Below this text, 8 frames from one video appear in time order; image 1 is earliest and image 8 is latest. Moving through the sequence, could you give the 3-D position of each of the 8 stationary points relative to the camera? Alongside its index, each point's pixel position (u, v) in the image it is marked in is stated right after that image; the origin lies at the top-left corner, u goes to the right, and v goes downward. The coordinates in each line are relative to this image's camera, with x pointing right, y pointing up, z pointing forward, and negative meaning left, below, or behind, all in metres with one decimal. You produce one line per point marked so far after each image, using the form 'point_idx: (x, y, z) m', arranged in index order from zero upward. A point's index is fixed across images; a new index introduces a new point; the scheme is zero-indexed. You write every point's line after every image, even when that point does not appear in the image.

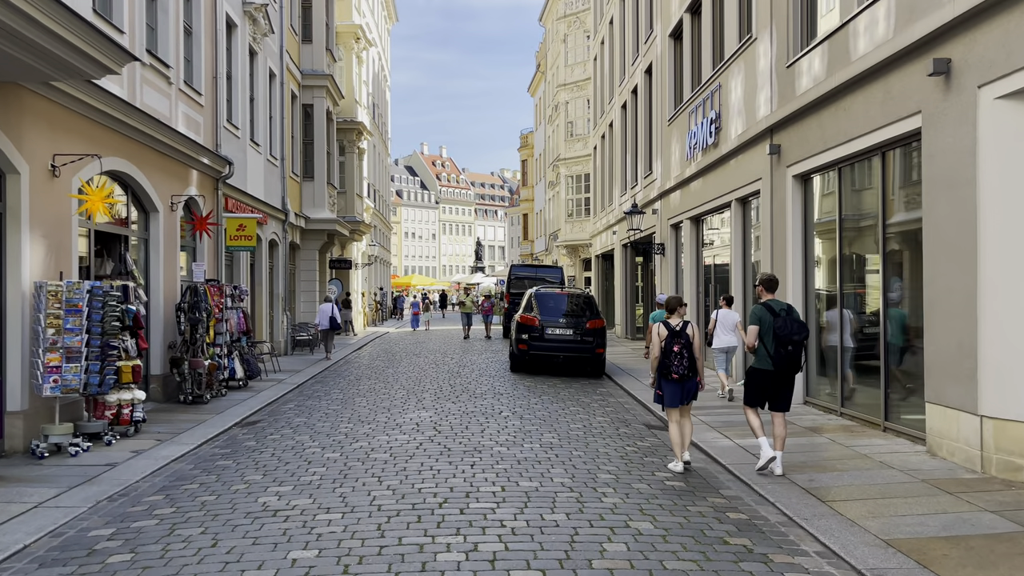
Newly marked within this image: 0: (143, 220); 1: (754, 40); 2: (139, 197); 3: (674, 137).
0: (-5.7, +1.1, +12.6) m
1: (+4.0, +4.1, +13.5) m
2: (-5.6, +1.4, +12.3) m
3: (+3.9, +3.6, +19.7) m
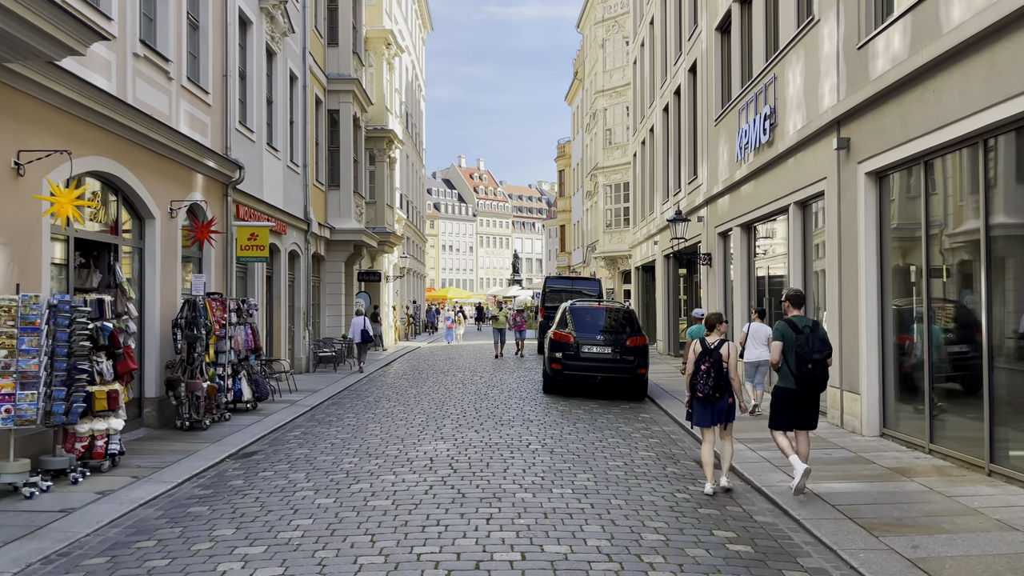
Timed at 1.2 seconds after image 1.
0: (-5.3, +0.9, +11.5) m
1: (+4.4, +3.9, +12.0) m
2: (-5.2, +1.2, +11.2) m
3: (+4.7, +3.3, +18.2) m
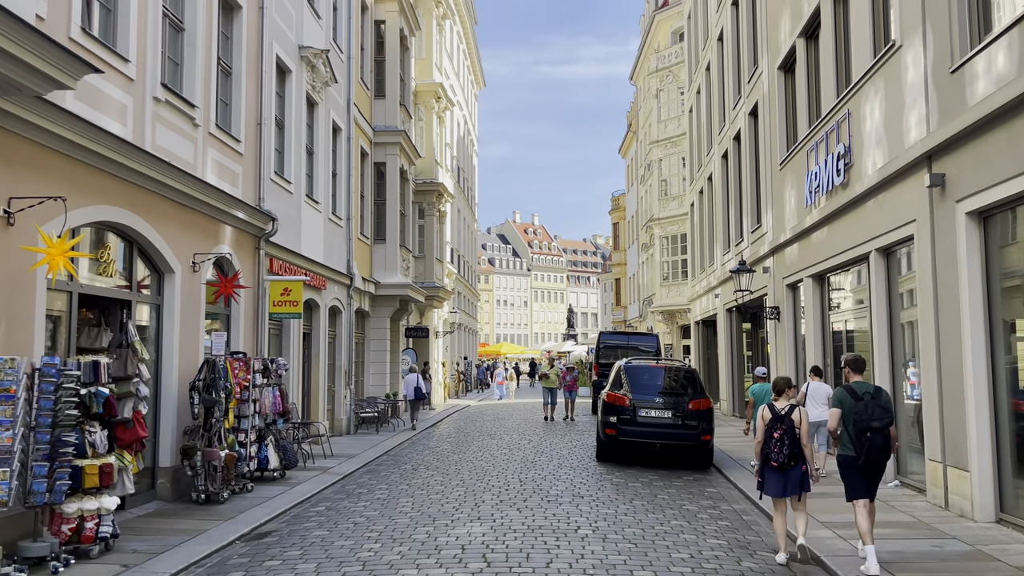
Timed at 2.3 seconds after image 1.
0: (-4.7, +0.1, +10.7) m
1: (+5.1, +3.1, +10.7) m
2: (-4.7, +0.4, +10.4) m
3: (+5.7, +2.2, +16.9) m
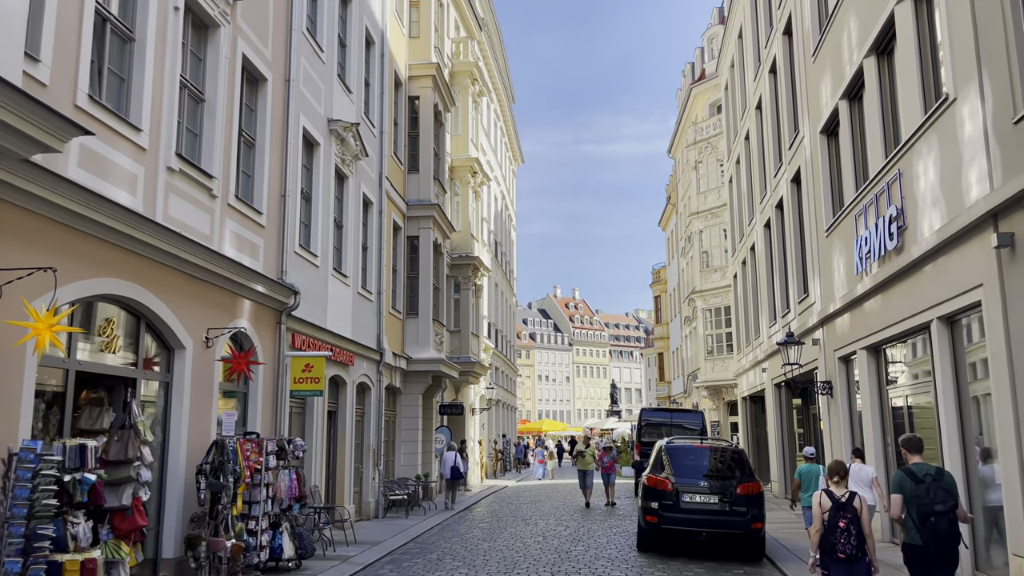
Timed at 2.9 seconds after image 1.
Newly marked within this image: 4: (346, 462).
0: (-4.3, -0.9, +10.2) m
1: (+5.4, +2.3, +10.0) m
2: (-4.3, -0.5, +10.0) m
3: (+6.3, +0.7, +16.0) m
4: (-3.4, -3.6, +17.0) m
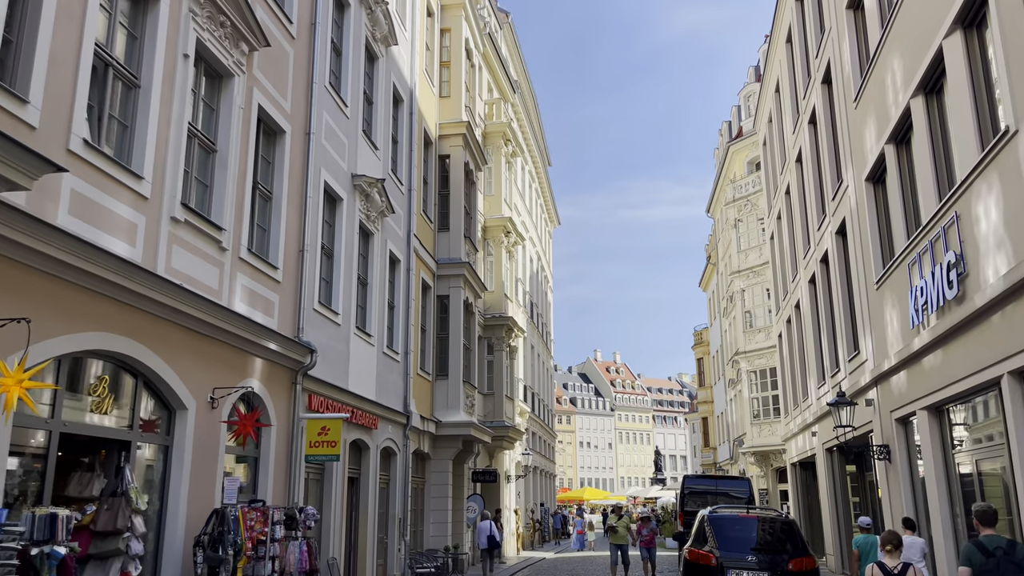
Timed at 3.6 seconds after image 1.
0: (-4.0, -1.5, +9.6) m
1: (+5.6, +1.7, +9.2) m
2: (-4.1, -1.1, +9.4) m
3: (+6.9, -0.3, +14.9) m
4: (-2.8, -4.8, +16.1) m
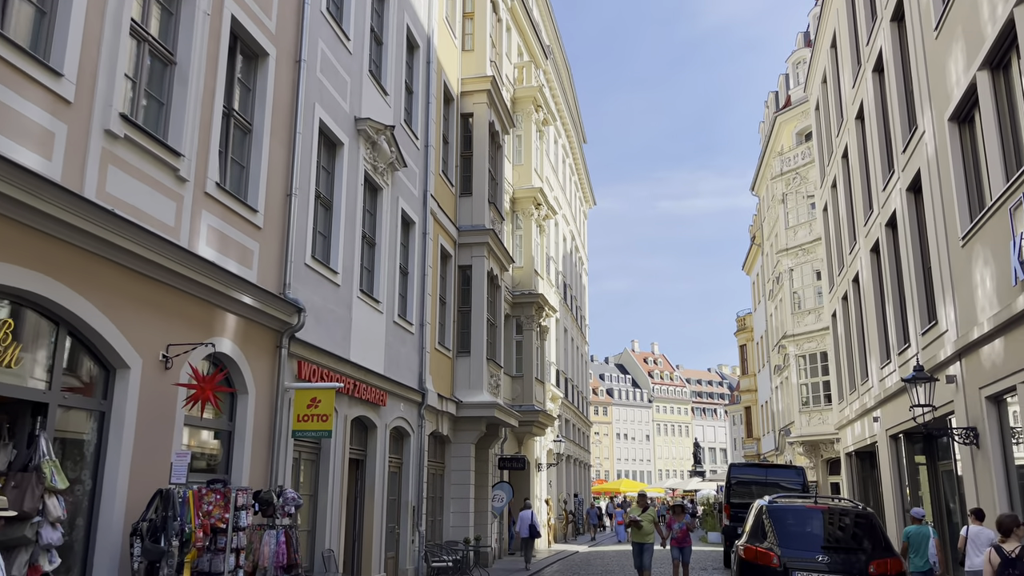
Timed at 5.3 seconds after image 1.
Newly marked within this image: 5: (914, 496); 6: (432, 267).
0: (-3.9, -0.9, +7.8) m
1: (+5.7, +2.4, +7.0) m
2: (-3.9, -0.5, +7.6) m
3: (+7.2, +0.4, +12.7) m
4: (-2.4, -4.1, +14.3) m
5: (+9.4, -4.8, +19.1) m
6: (-1.8, +0.5, +18.5) m
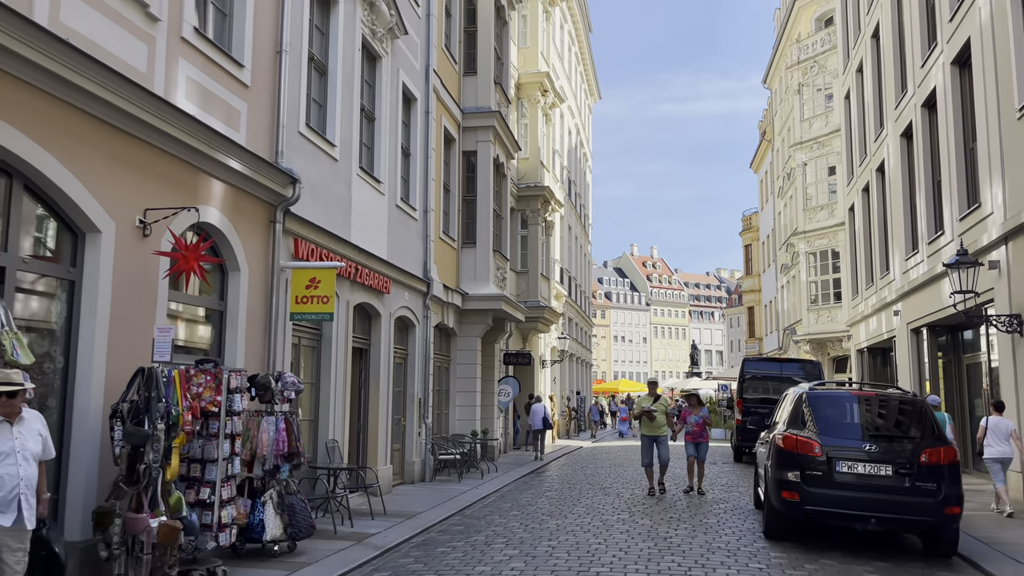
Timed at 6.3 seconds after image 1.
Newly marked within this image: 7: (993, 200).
0: (-3.7, +0.4, +6.8) m
1: (+5.9, +3.5, +5.7) m
2: (-3.7, +0.7, +6.6) m
3: (+7.4, +2.2, +11.6) m
4: (-2.2, -2.1, +13.7) m
5: (+9.5, -2.3, +18.5) m
6: (-1.6, +2.9, +17.3) m
7: (+7.8, +1.4, +13.3) m
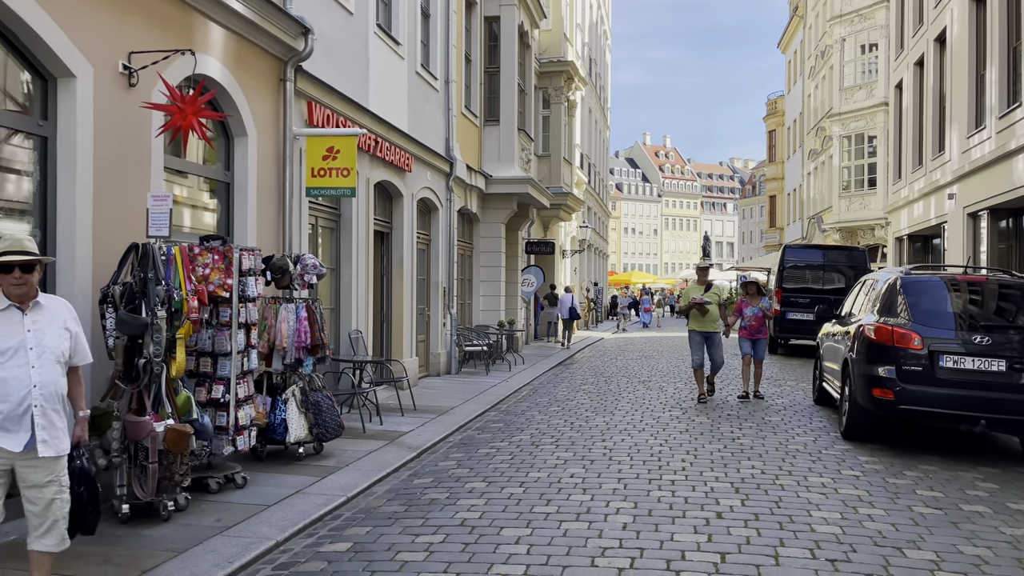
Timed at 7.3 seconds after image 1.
0: (-3.2, +1.3, +5.5) m
1: (+6.4, +4.2, +3.9) m
2: (-3.2, +1.6, +5.3) m
3: (+7.9, +3.8, +9.9) m
4: (-1.6, -0.2, +12.6) m
5: (+10.1, +0.2, +17.3) m
6: (-1.0, +5.2, +15.6) m
7: (+8.3, +3.2, +11.7) m
